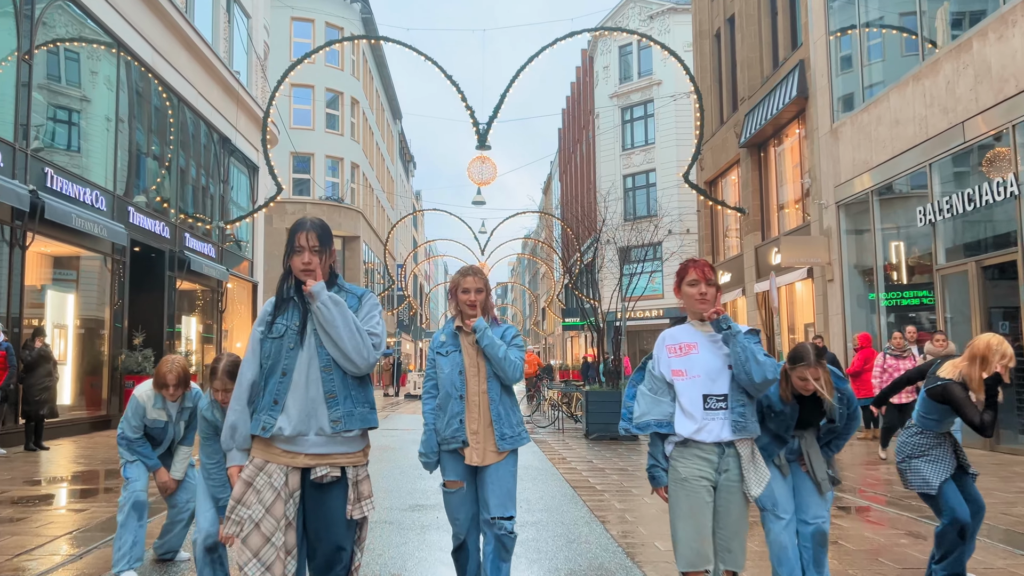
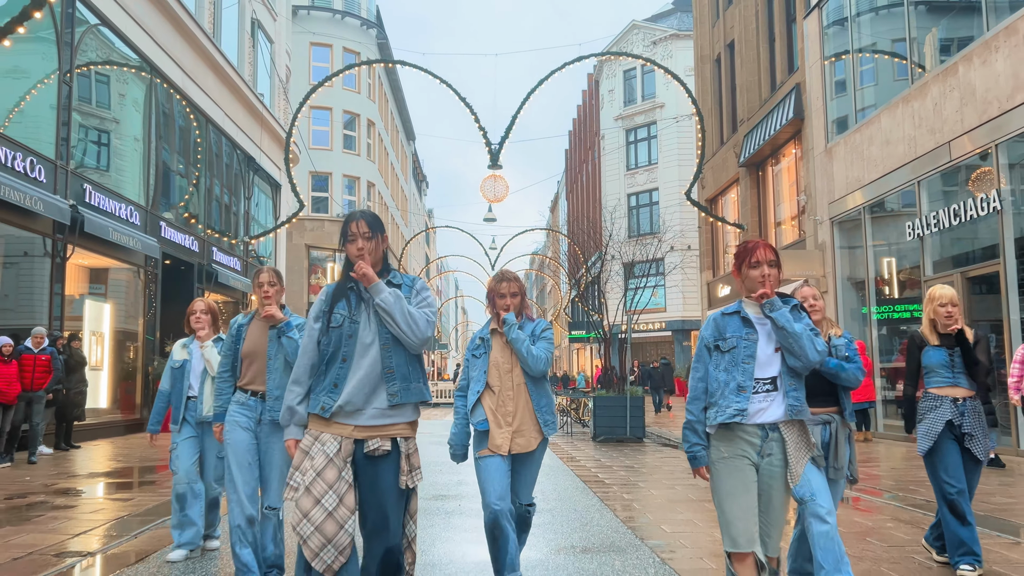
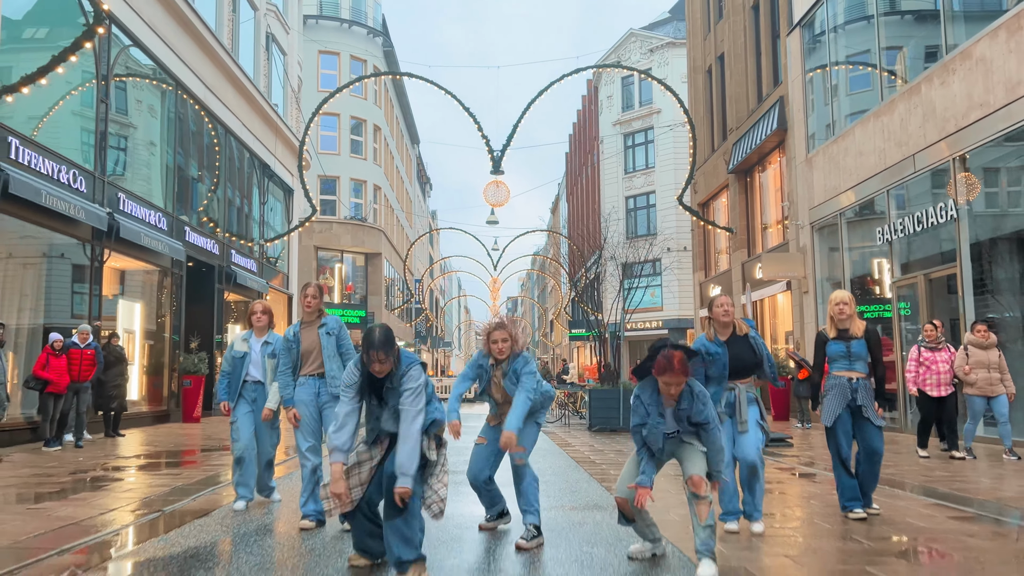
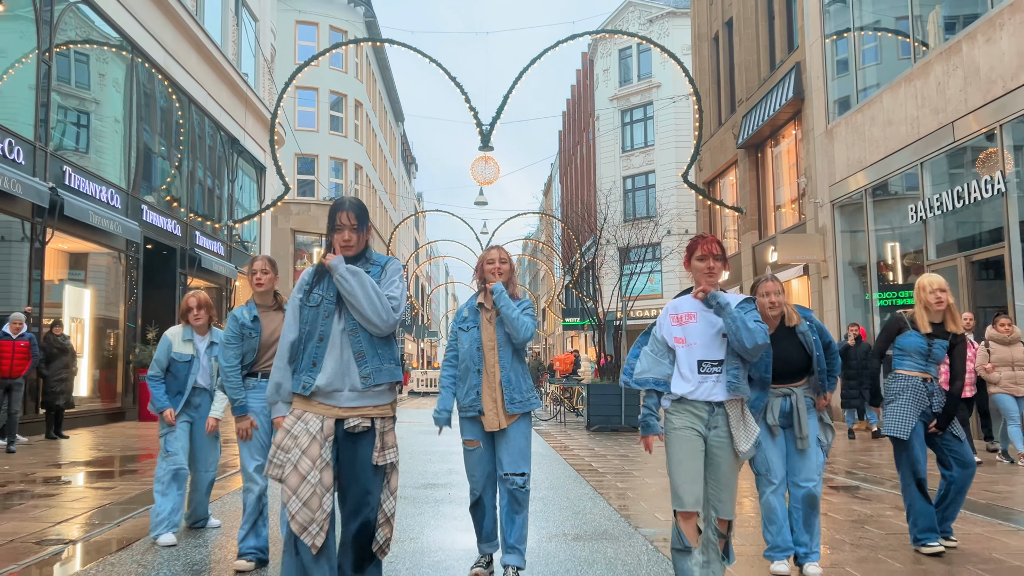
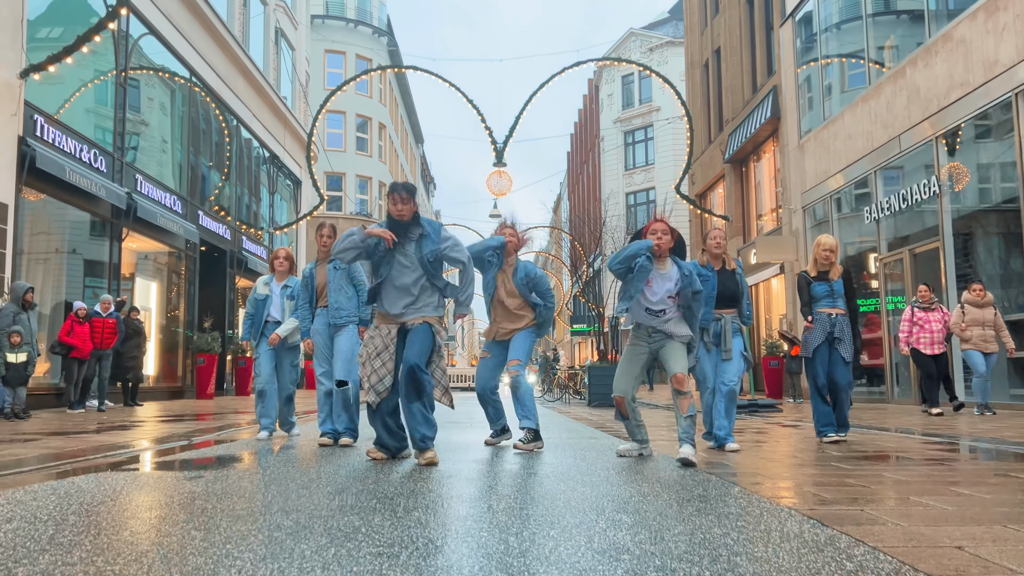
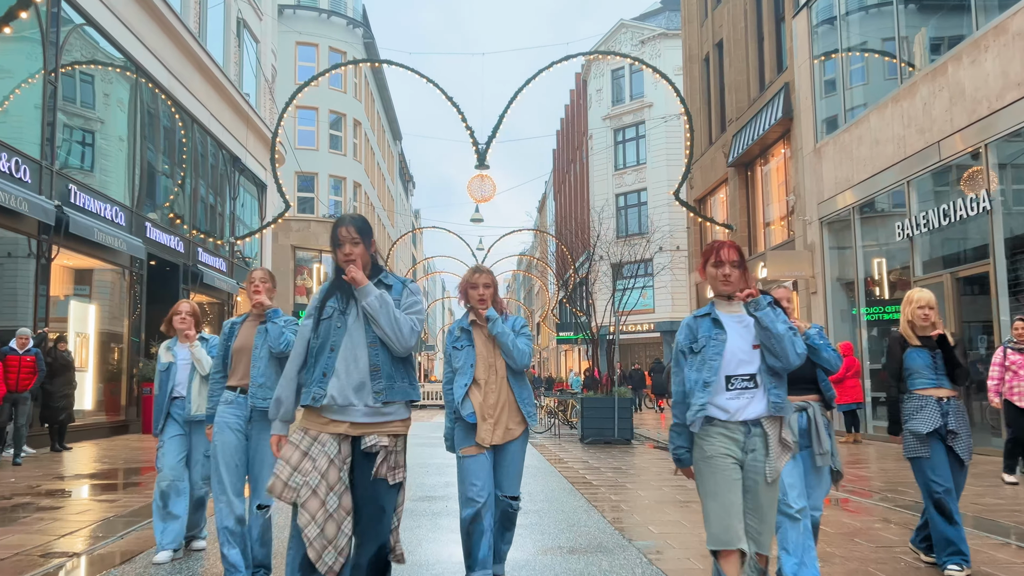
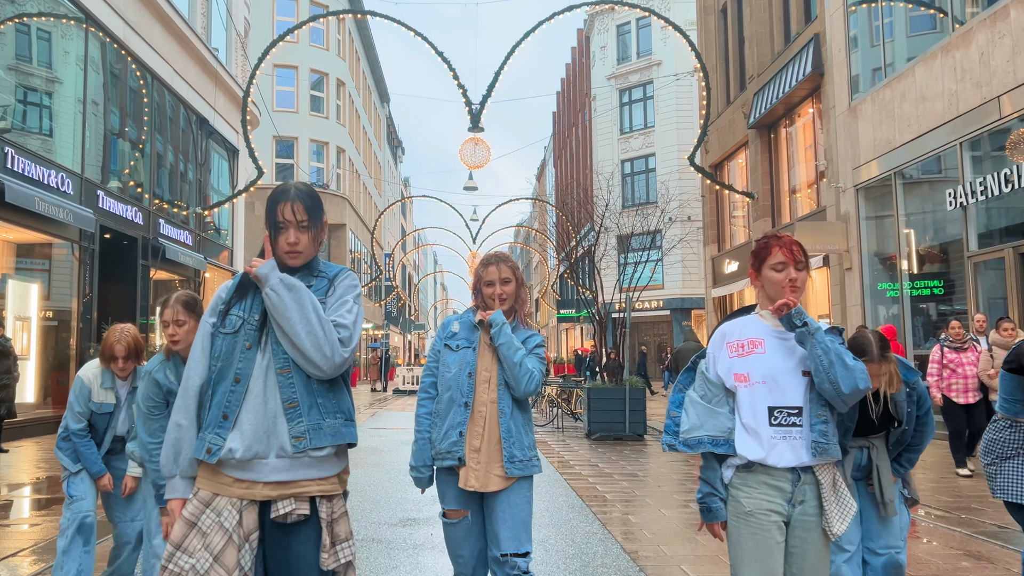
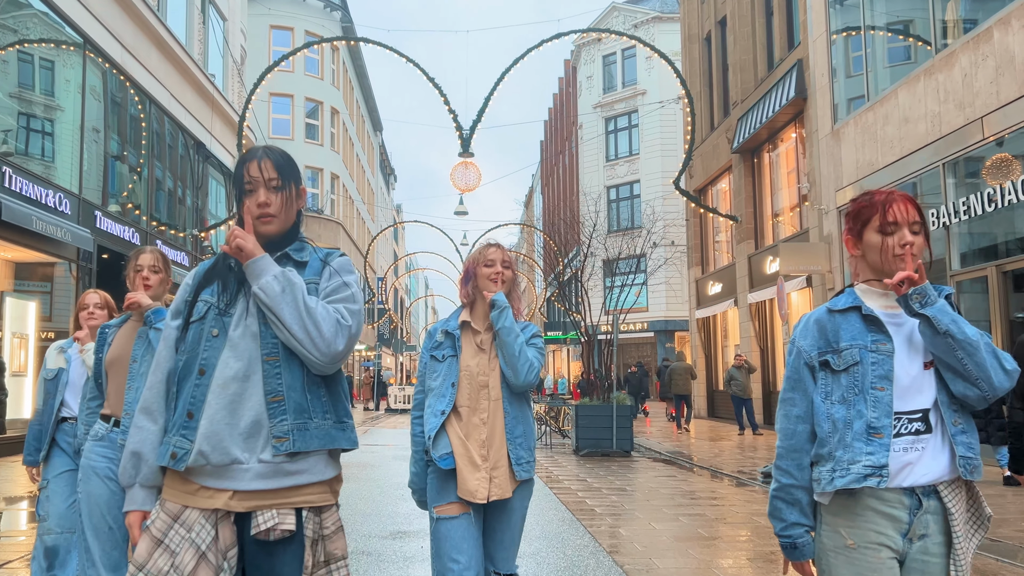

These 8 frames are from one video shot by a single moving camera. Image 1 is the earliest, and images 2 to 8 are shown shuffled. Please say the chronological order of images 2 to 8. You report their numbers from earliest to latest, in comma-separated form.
7, 4, 3, 5, 6, 8, 2
